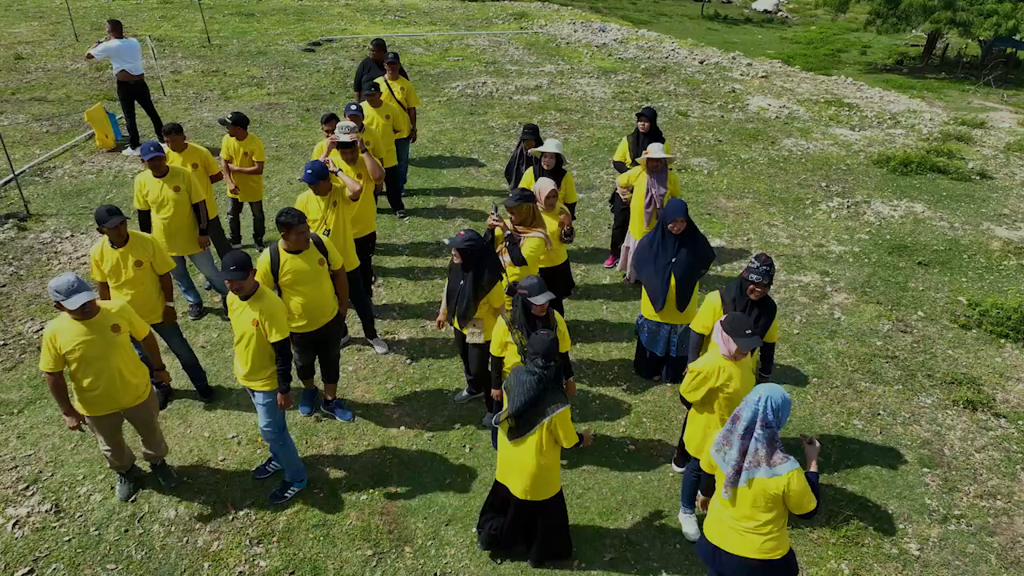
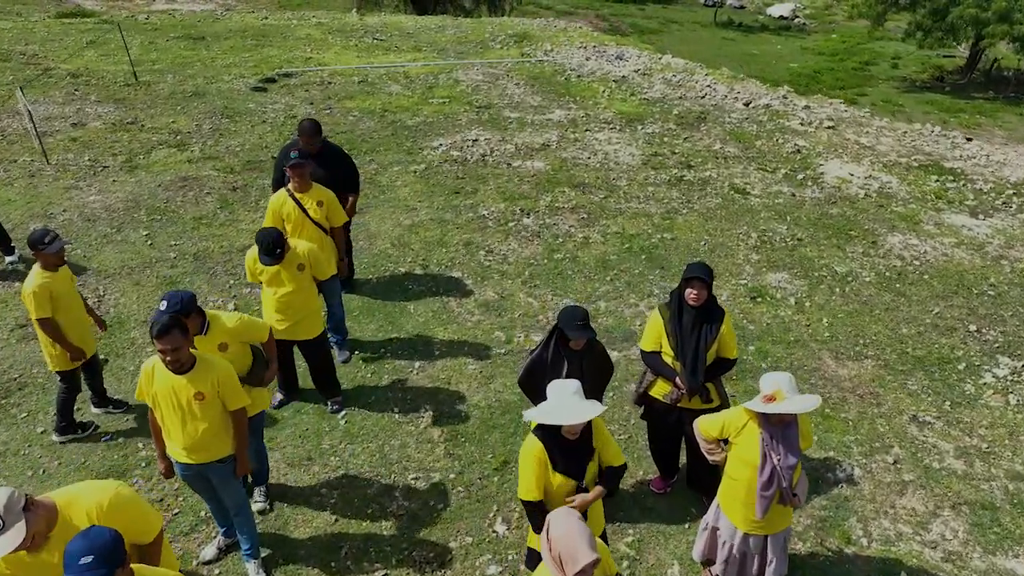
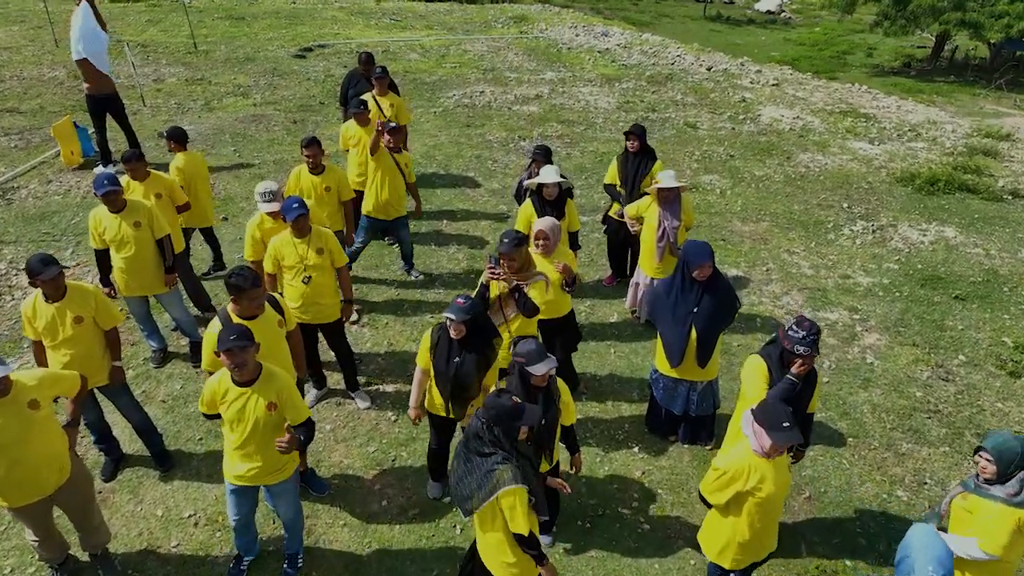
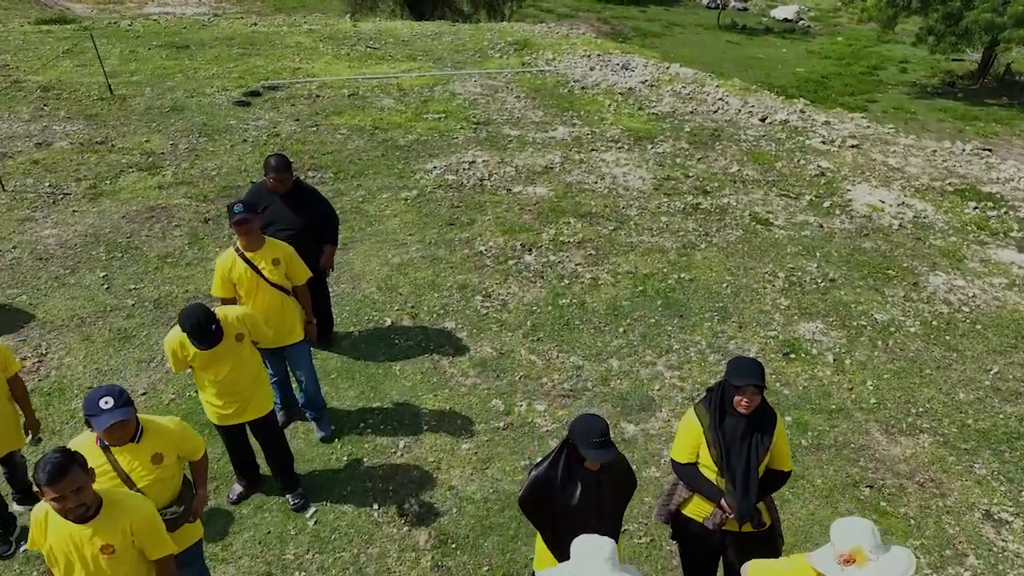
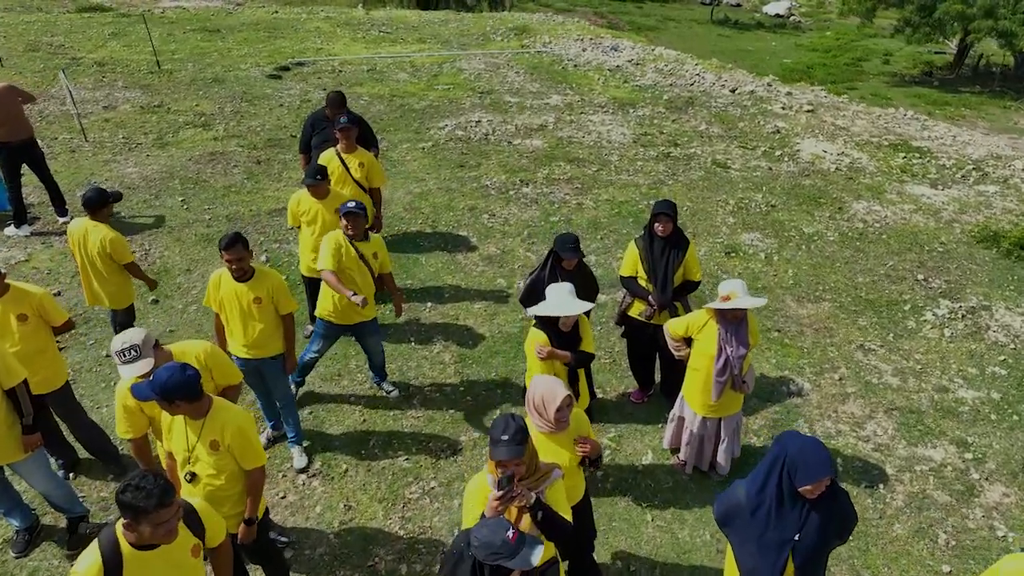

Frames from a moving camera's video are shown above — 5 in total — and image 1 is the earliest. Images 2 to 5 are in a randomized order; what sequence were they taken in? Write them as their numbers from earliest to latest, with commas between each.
3, 5, 2, 4
